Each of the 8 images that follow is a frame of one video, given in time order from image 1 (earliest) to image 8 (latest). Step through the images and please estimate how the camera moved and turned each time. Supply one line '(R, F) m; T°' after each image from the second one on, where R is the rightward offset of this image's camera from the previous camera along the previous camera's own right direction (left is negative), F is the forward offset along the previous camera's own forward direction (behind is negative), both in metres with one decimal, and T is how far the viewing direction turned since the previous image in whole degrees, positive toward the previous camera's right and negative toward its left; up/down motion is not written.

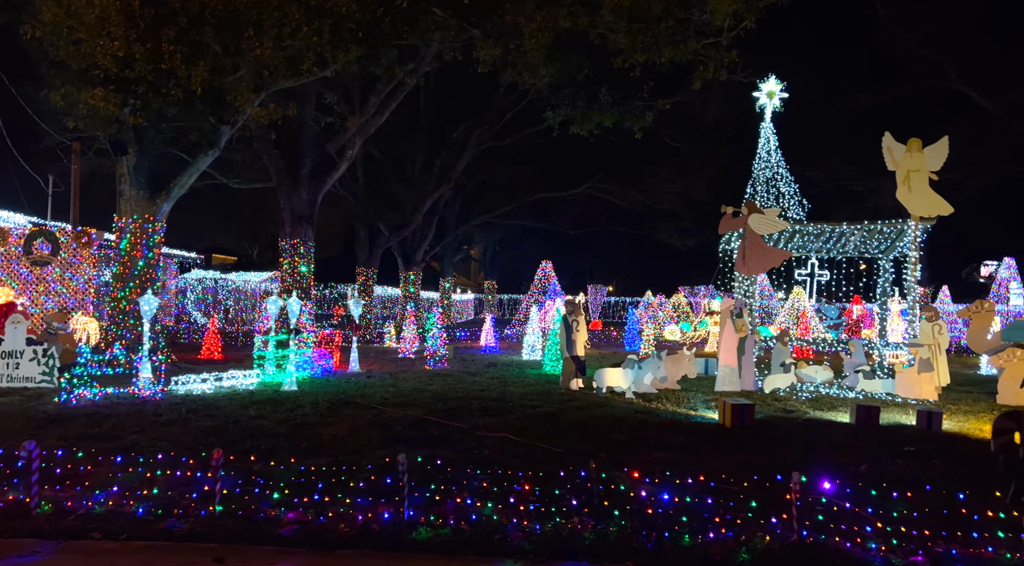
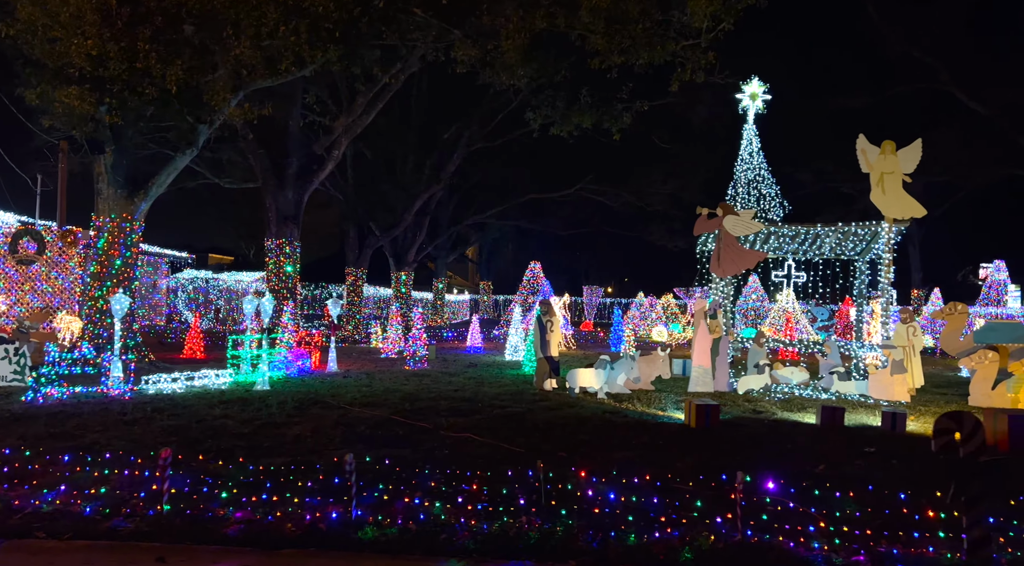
(+0.3, 0.0) m; 0°
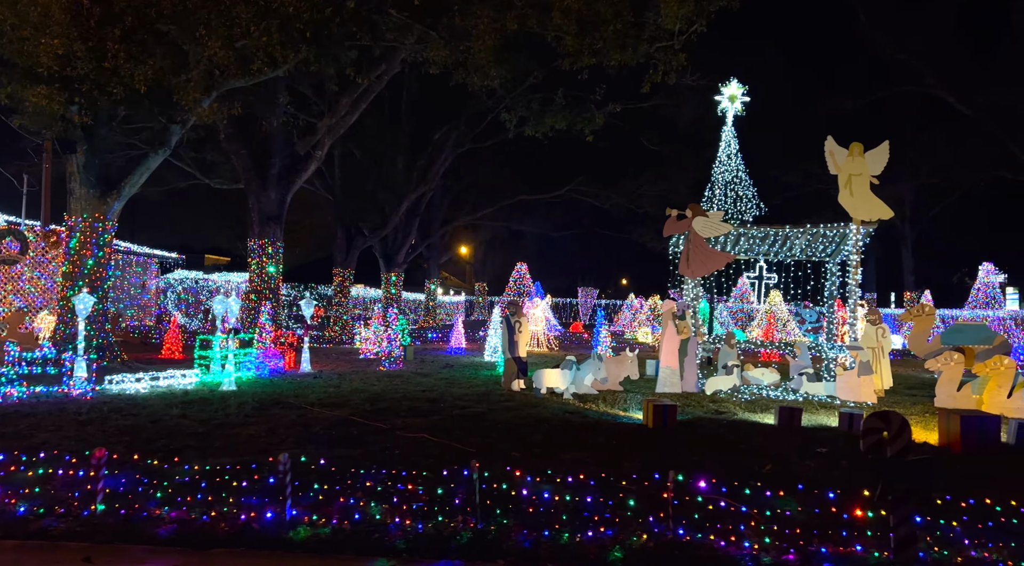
(+0.4, 0.0) m; 0°
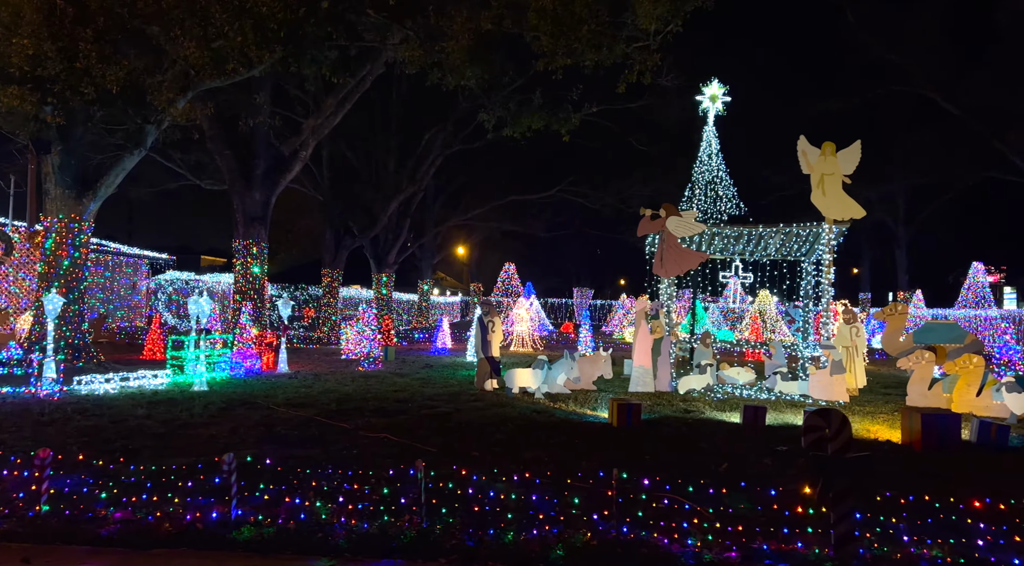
(+0.3, 0.0) m; 0°
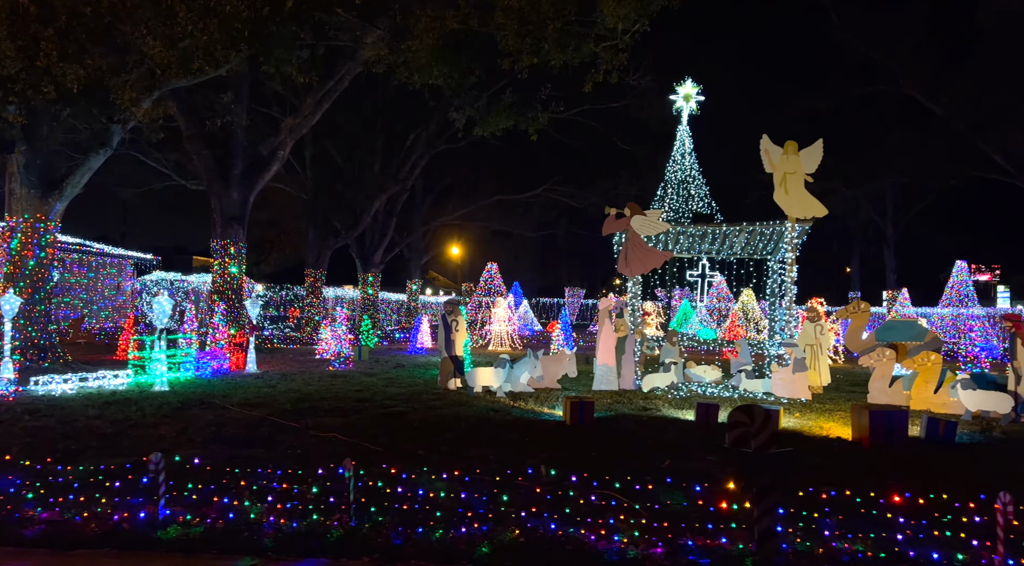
(+0.4, 0.0) m; +1°
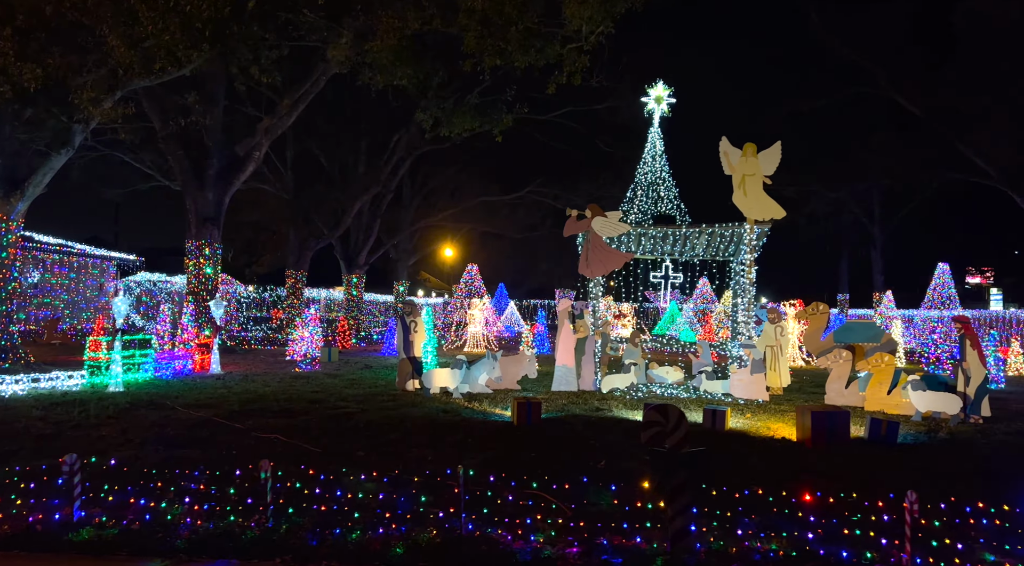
(+0.5, 0.0) m; +1°
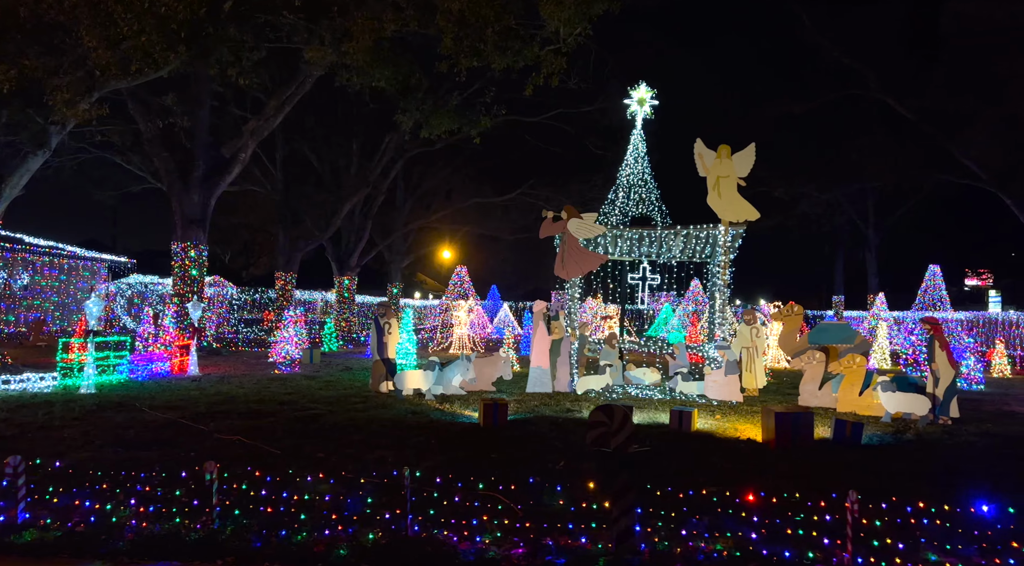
(+0.3, 0.0) m; 0°
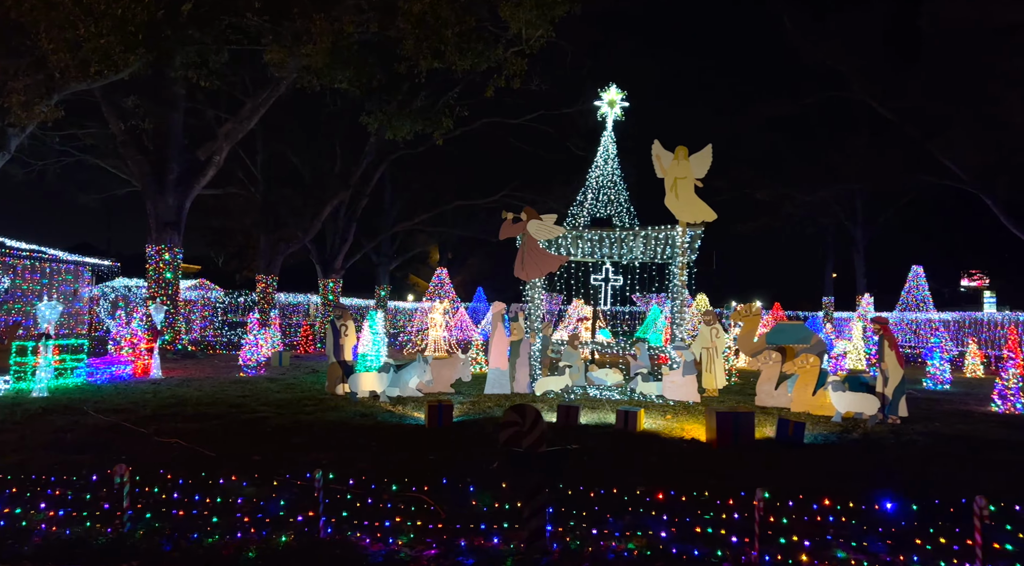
(+0.5, 0.0) m; +1°
